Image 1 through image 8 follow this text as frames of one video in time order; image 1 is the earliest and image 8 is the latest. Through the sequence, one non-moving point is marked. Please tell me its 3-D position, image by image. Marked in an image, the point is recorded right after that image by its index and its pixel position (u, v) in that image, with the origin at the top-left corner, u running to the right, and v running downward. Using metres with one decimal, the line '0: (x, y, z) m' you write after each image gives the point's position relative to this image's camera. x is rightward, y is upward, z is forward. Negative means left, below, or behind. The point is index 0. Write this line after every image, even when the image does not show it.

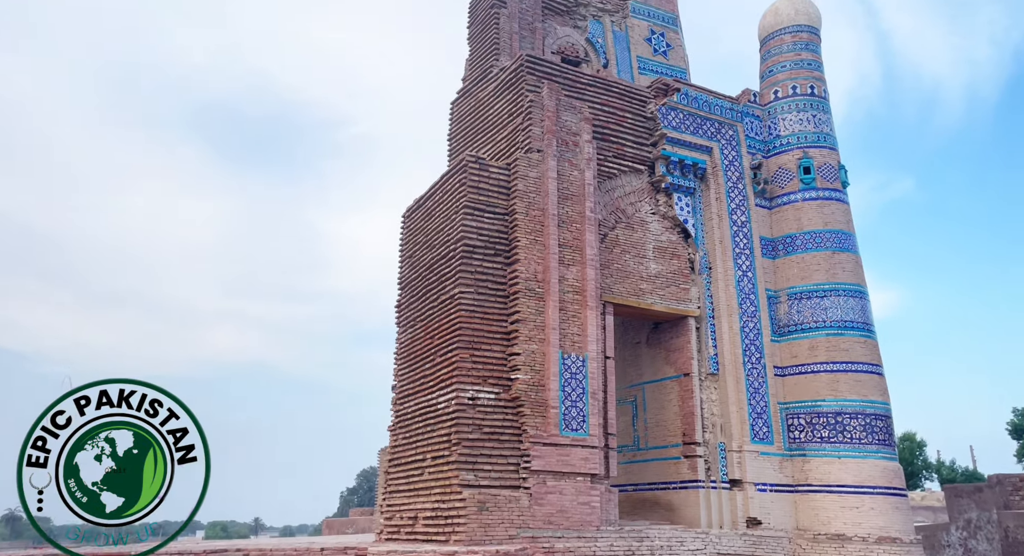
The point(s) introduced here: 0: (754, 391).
0: (+3.6, -1.7, +11.3) m
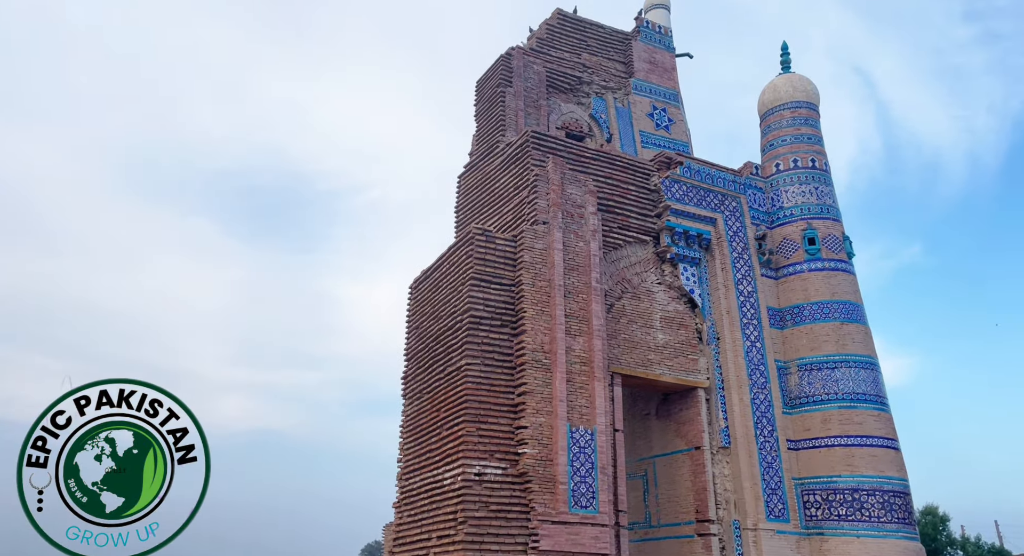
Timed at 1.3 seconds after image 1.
0: (+3.7, -2.7, +11.0) m
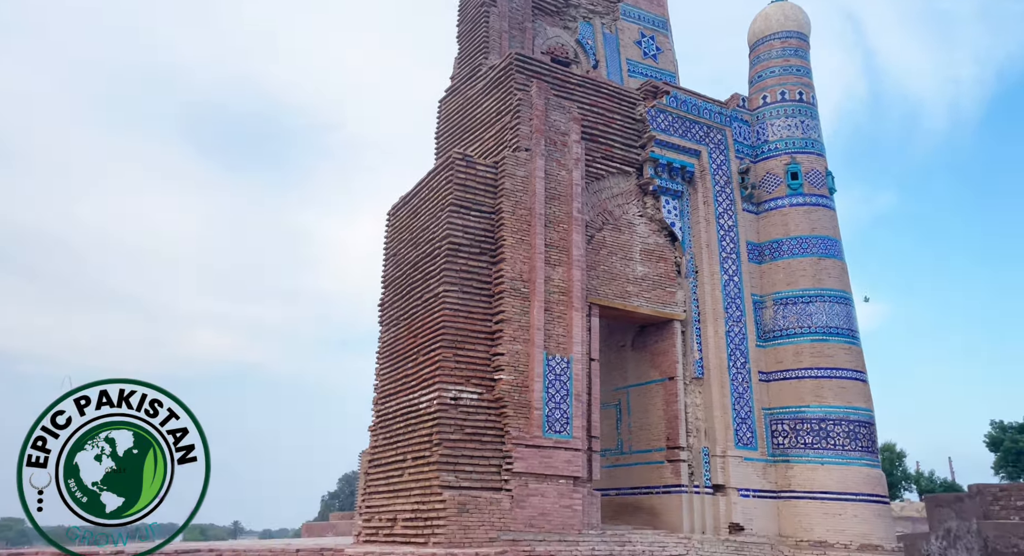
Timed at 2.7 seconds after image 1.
0: (+3.4, -1.7, +11.2) m
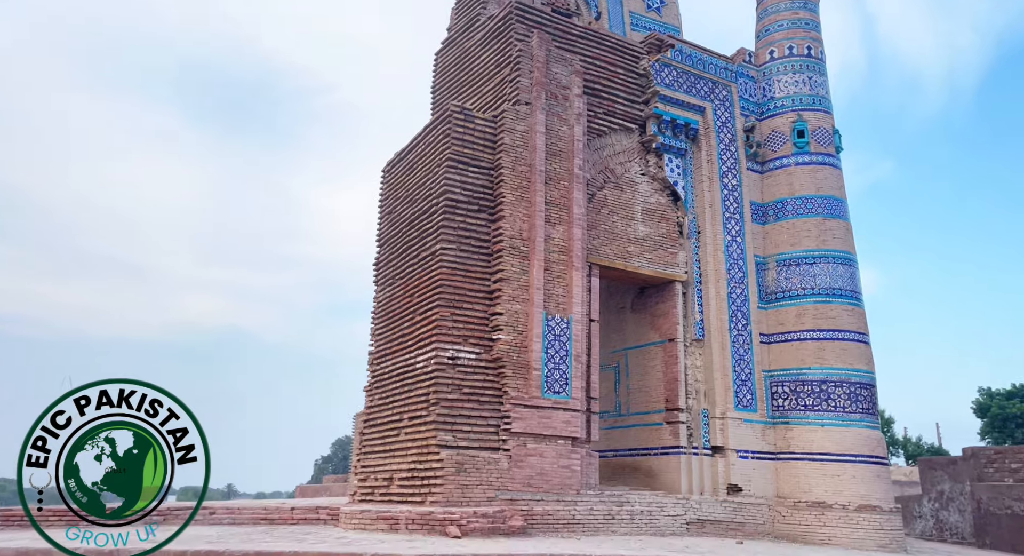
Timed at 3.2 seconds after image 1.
0: (+3.3, -1.2, +11.1) m
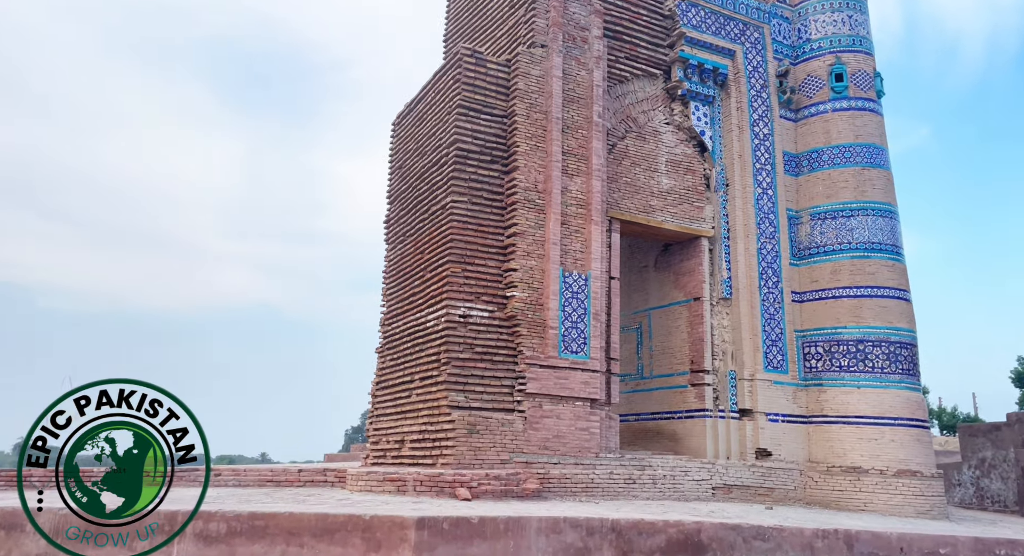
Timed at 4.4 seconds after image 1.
0: (+3.6, -0.5, +10.6) m
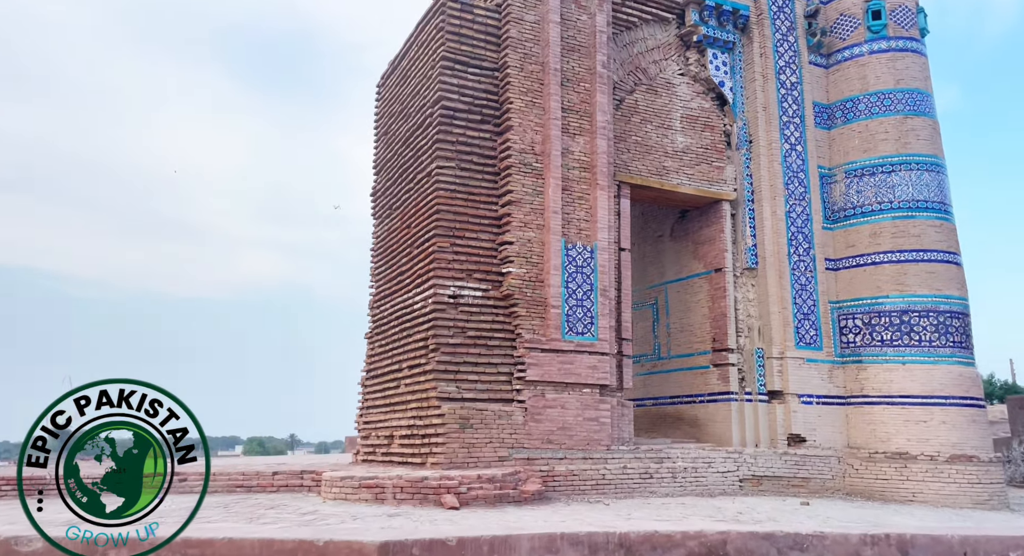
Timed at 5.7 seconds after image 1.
0: (+3.6, -0.1, +9.5) m
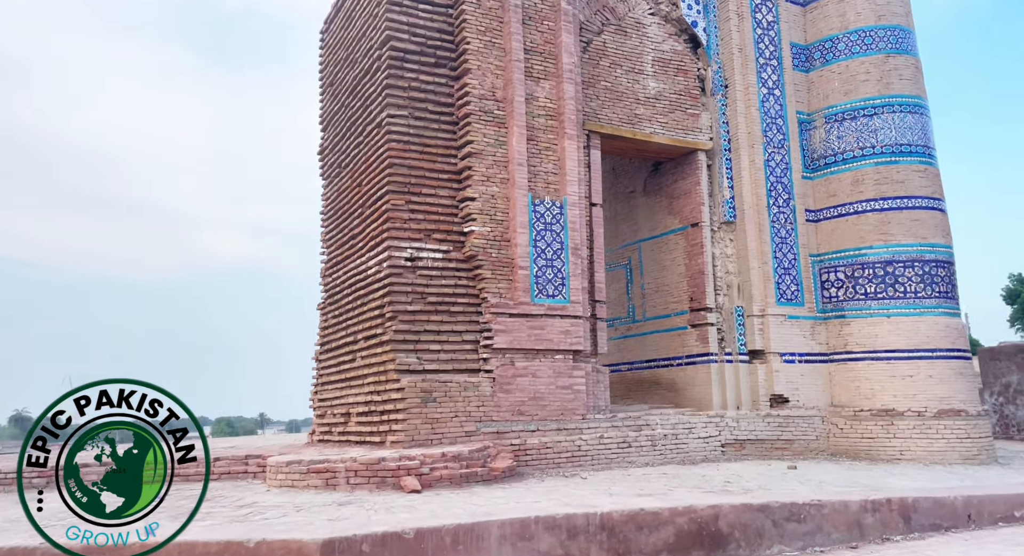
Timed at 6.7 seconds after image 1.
0: (+3.2, +0.4, +9.0) m
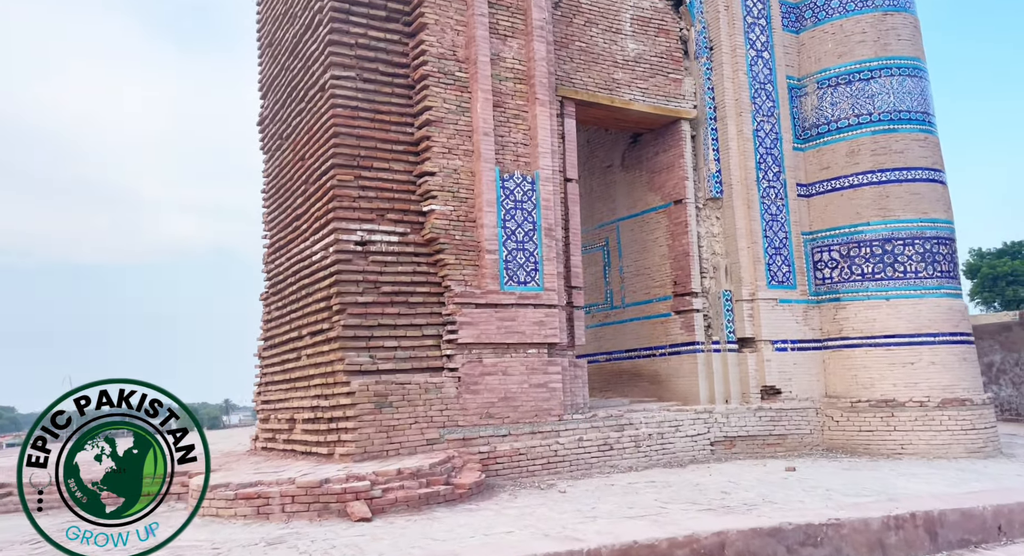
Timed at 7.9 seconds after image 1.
0: (+2.8, +0.7, +8.2) m
